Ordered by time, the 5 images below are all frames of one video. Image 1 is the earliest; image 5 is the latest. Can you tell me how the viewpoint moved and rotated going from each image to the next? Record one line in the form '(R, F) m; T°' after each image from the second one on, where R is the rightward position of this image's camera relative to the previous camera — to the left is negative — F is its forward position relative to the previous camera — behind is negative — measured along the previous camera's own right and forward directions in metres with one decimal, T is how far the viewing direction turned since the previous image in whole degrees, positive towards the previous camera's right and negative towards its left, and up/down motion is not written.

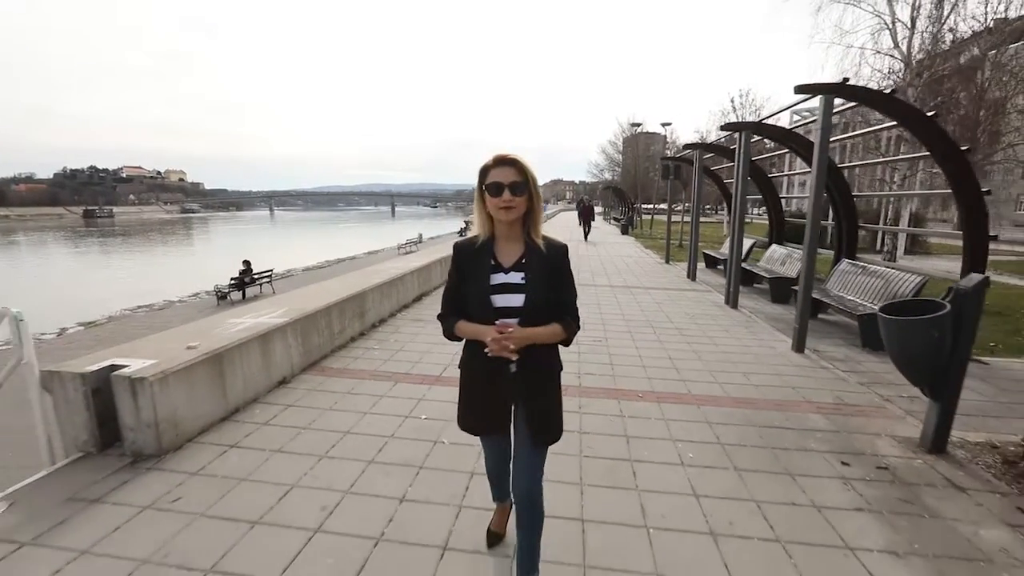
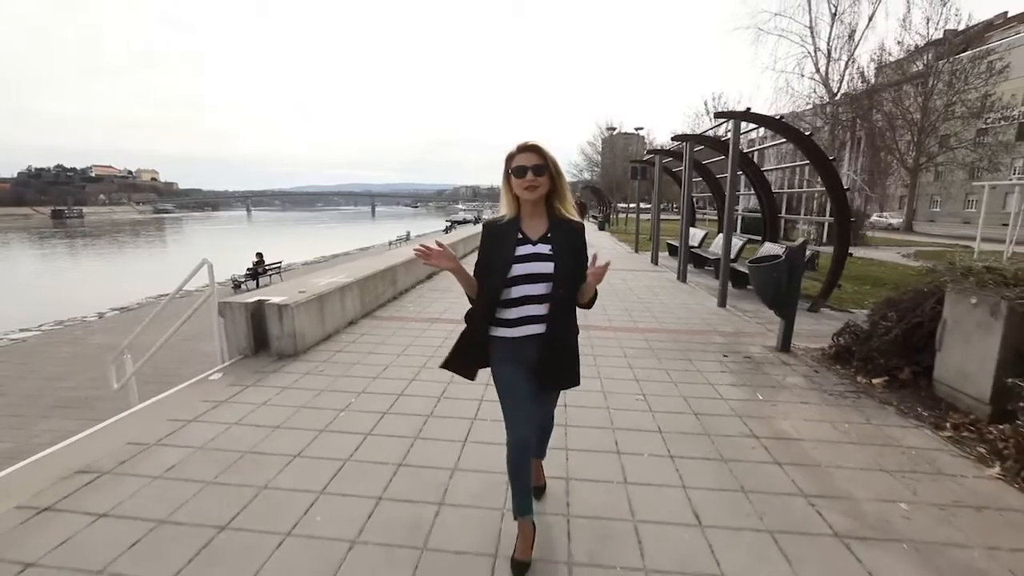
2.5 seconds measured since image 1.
(-0.3, -1.8) m; +2°
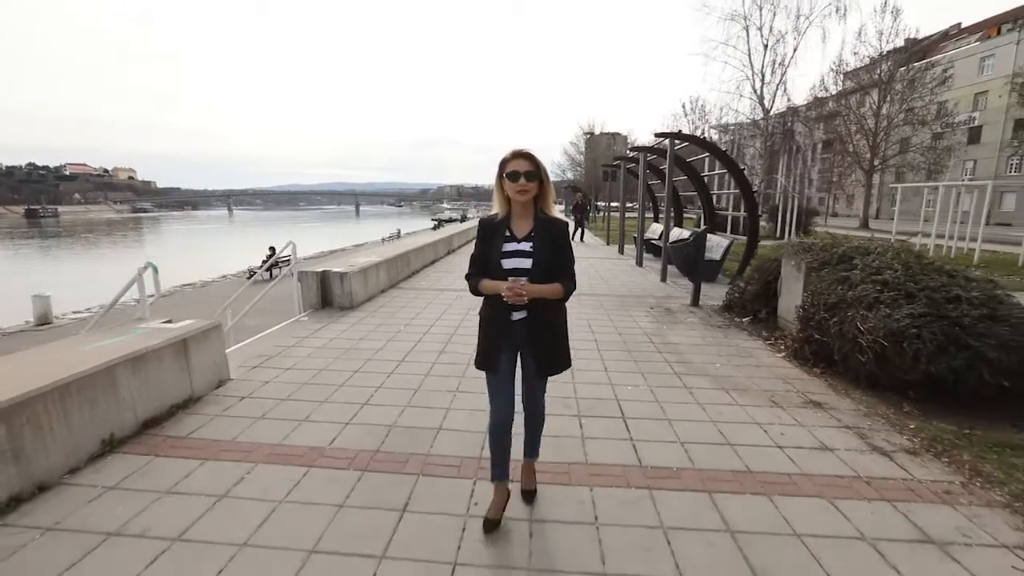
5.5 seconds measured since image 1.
(-0.1, -2.1) m; +2°
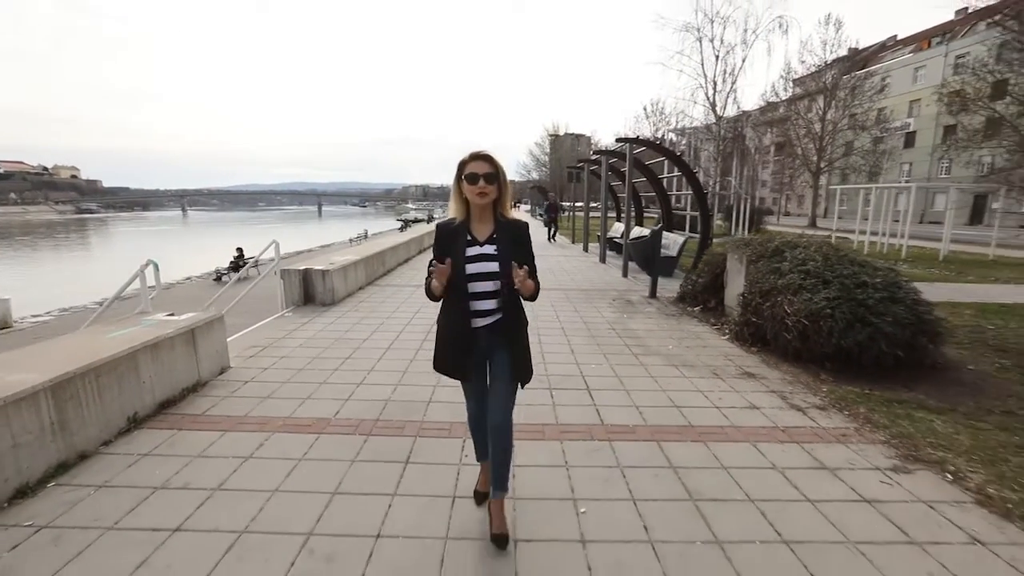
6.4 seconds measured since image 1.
(-0.1, -0.5) m; +4°
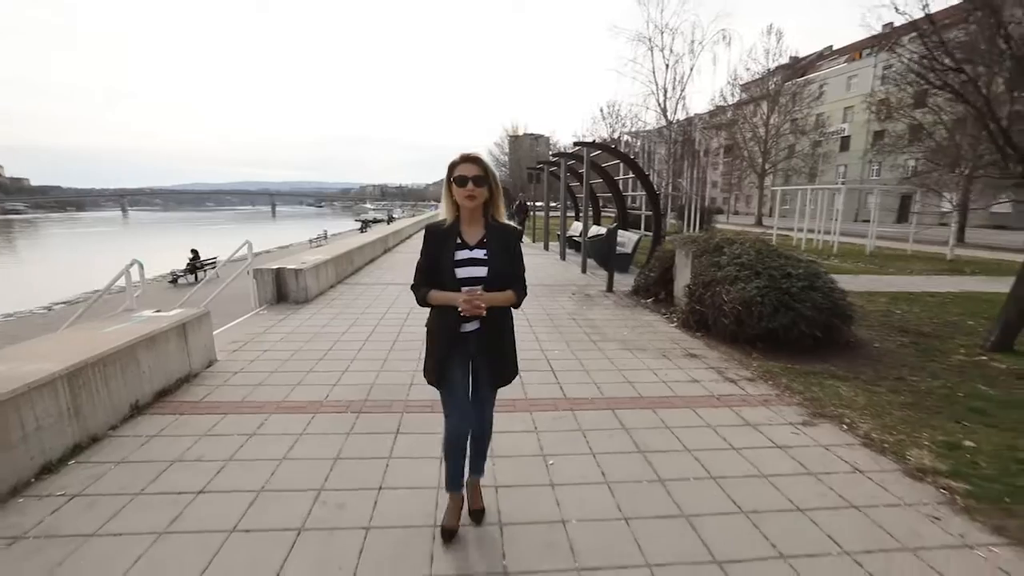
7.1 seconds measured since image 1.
(-0.1, -0.5) m; +5°
